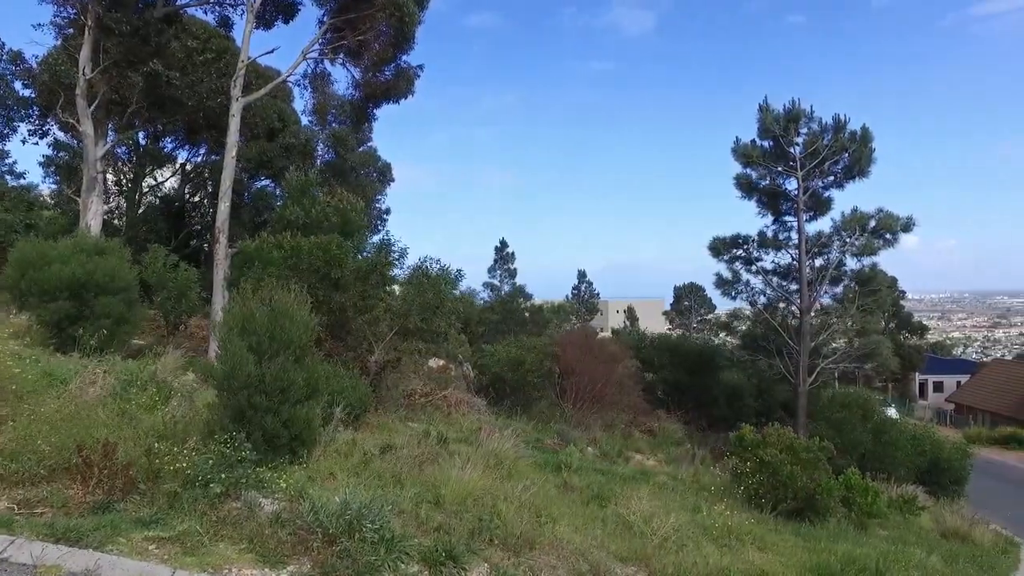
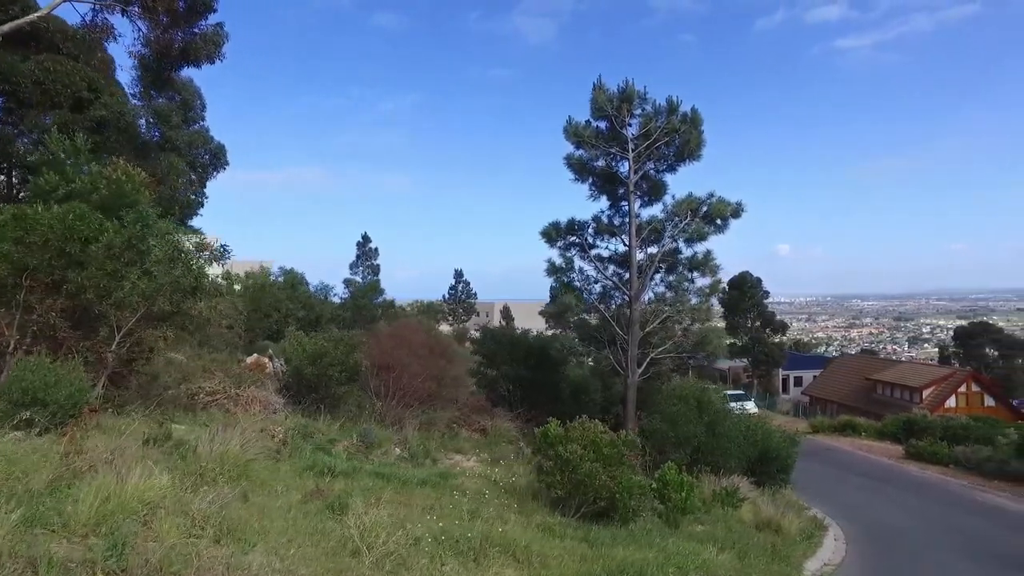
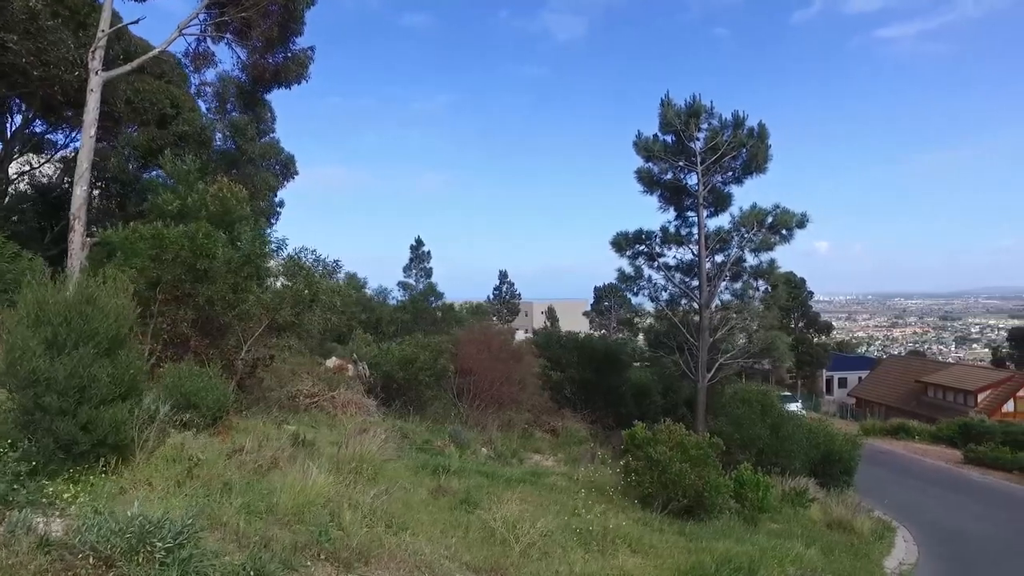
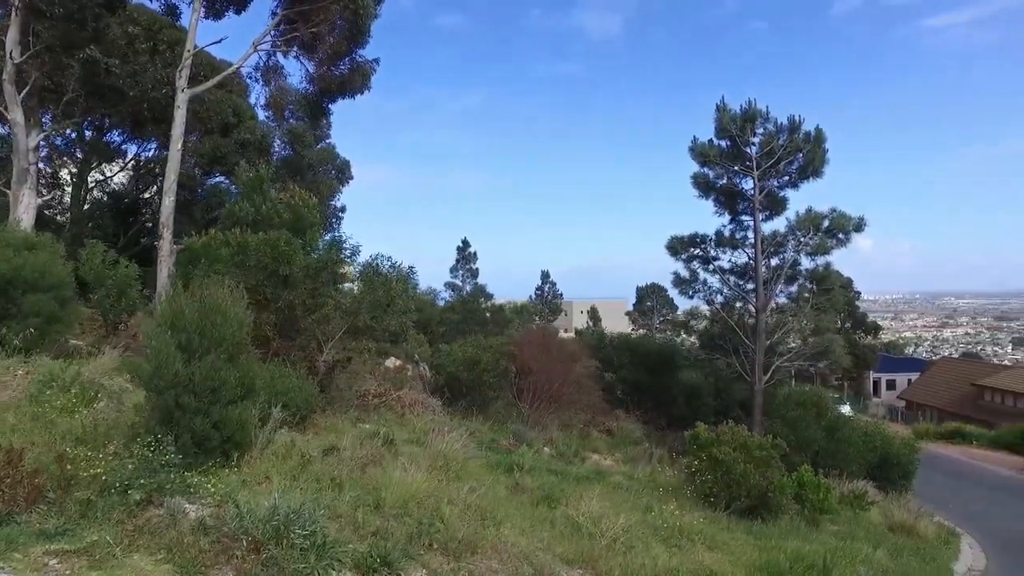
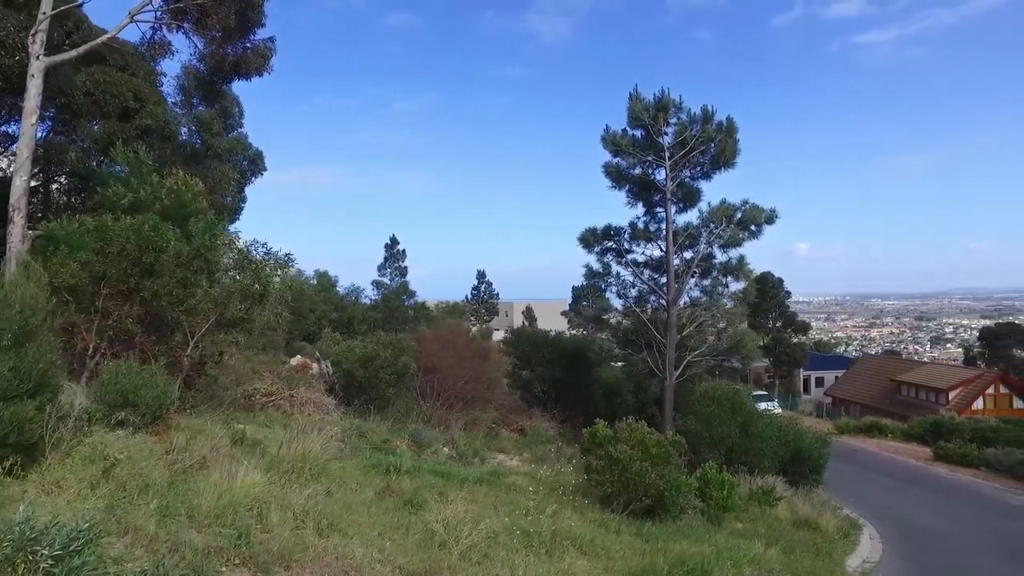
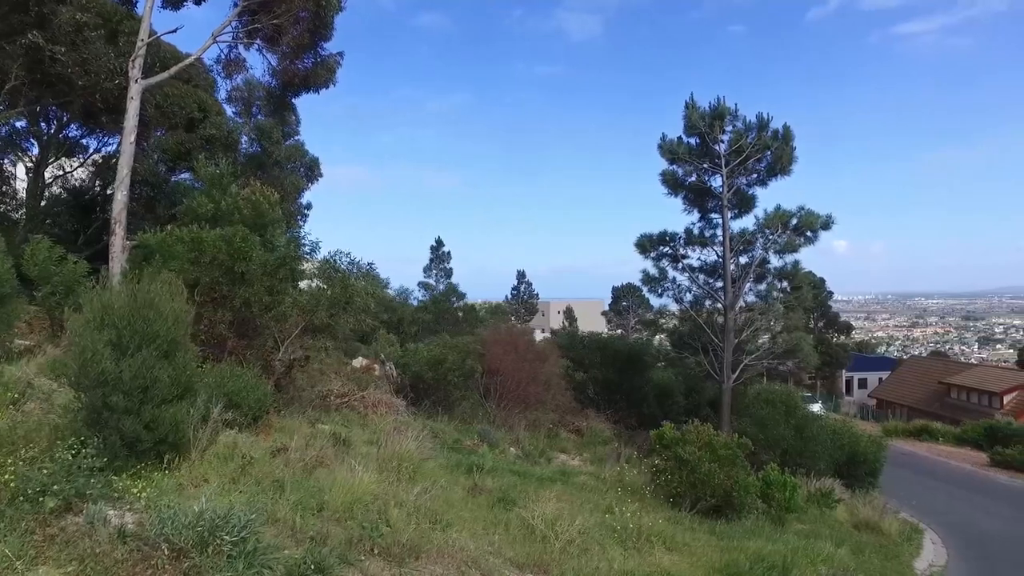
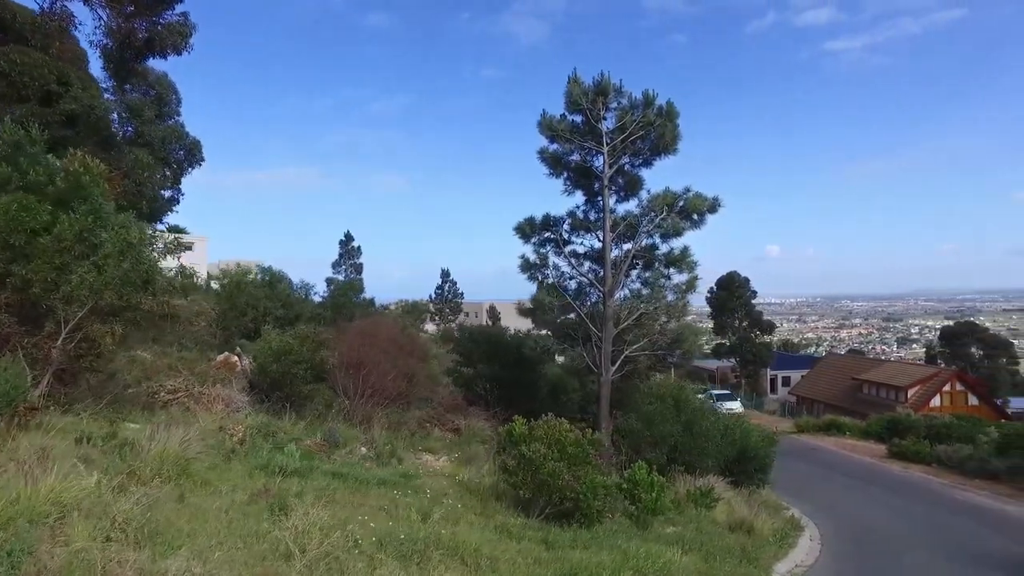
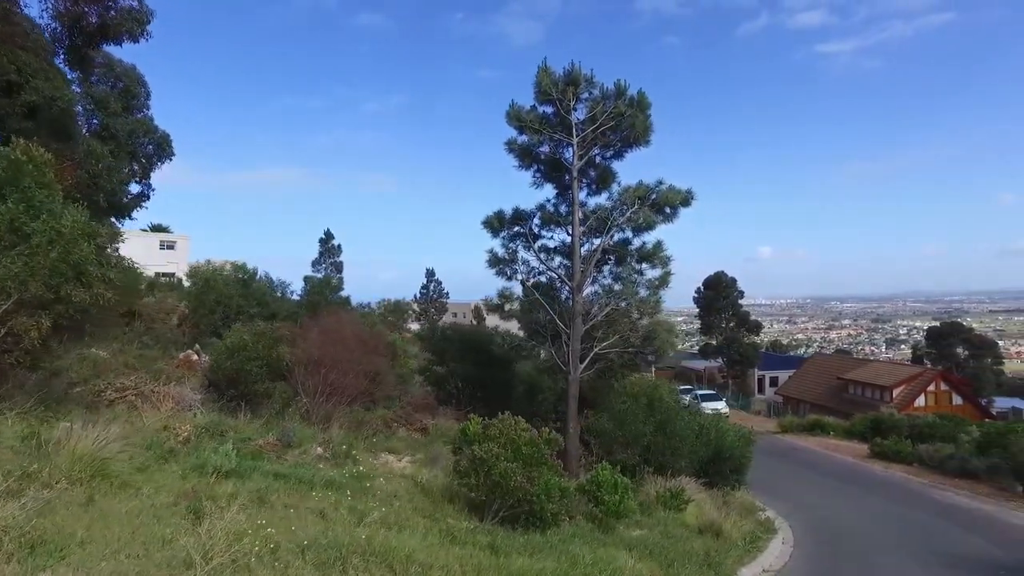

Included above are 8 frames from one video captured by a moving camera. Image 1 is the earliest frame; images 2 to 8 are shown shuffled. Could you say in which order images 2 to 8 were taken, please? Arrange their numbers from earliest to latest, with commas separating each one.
4, 6, 3, 5, 2, 7, 8
